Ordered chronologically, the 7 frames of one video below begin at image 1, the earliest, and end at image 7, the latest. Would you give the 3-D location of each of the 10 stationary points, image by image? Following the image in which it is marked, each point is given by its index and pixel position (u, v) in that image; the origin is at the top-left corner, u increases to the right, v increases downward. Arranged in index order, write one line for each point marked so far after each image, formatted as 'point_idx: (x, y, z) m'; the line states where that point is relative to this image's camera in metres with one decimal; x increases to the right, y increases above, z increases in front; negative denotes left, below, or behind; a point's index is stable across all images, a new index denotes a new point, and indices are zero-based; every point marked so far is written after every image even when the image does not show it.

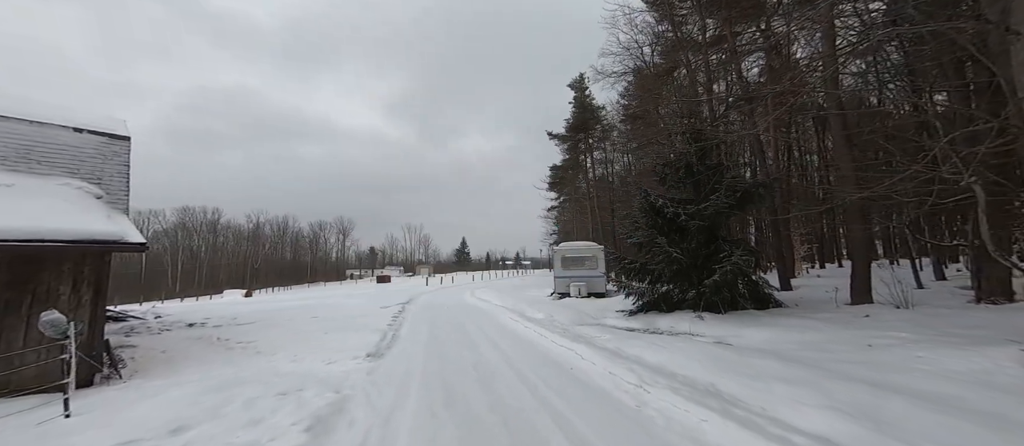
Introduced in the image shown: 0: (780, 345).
0: (+3.9, -1.8, +6.0) m
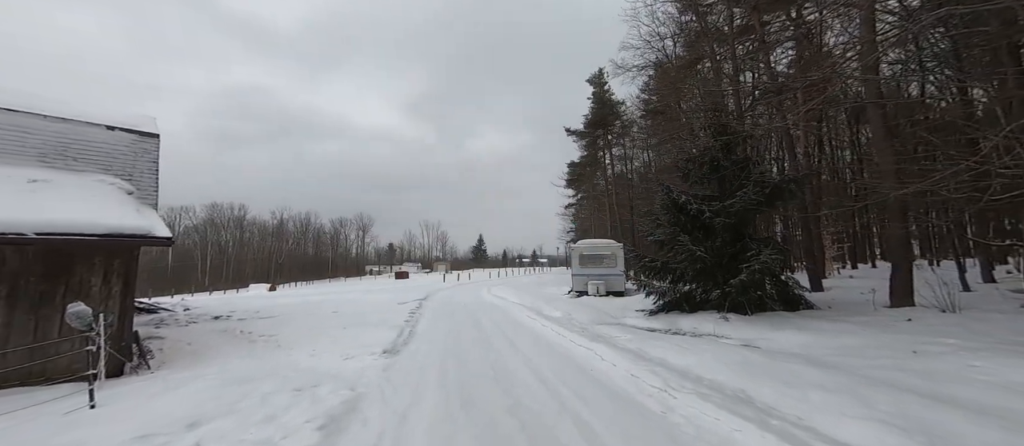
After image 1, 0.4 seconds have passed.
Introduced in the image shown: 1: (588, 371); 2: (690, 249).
0: (+4.2, -1.8, +5.8) m
1: (+0.9, -1.8, +5.1) m
2: (+3.8, -0.5, +8.9) m
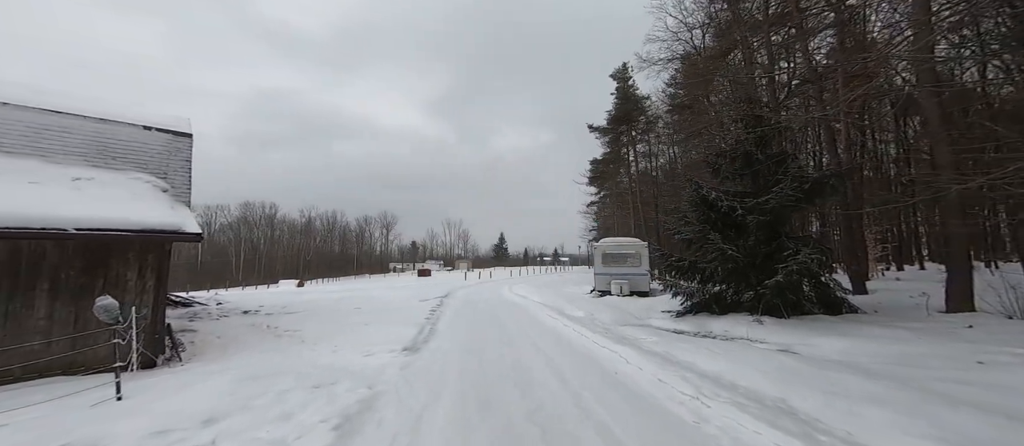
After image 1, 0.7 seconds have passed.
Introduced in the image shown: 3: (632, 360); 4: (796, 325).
0: (+4.4, -1.7, +5.4) m
1: (+1.2, -1.8, +4.8) m
2: (+4.3, -0.5, +8.5) m
3: (+1.5, -1.8, +5.3) m
4: (+5.2, -1.9, +7.5) m
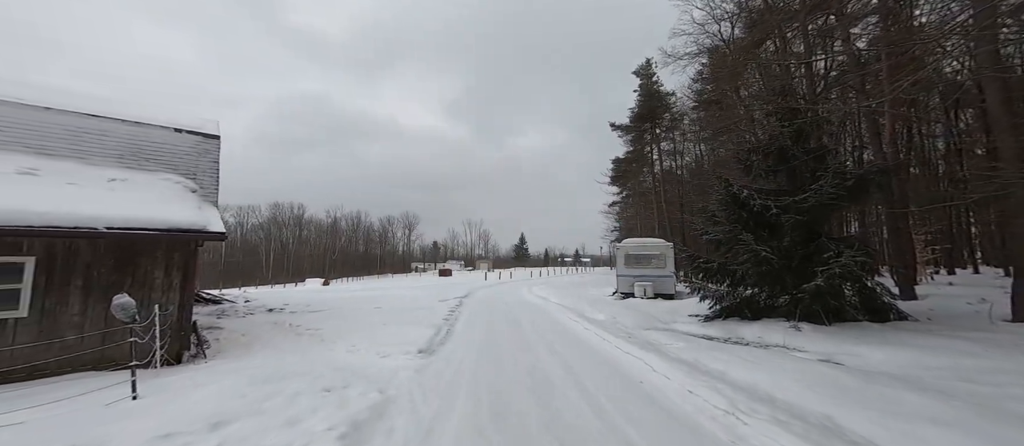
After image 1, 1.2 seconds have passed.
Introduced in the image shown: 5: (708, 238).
0: (+4.7, -1.7, +4.9) m
1: (+1.4, -1.8, +4.6) m
2: (+4.7, -0.5, +8.1) m
3: (+1.8, -1.8, +5.0) m
4: (+5.5, -1.9, +7.1) m
5: (+4.4, -0.4, +9.4) m
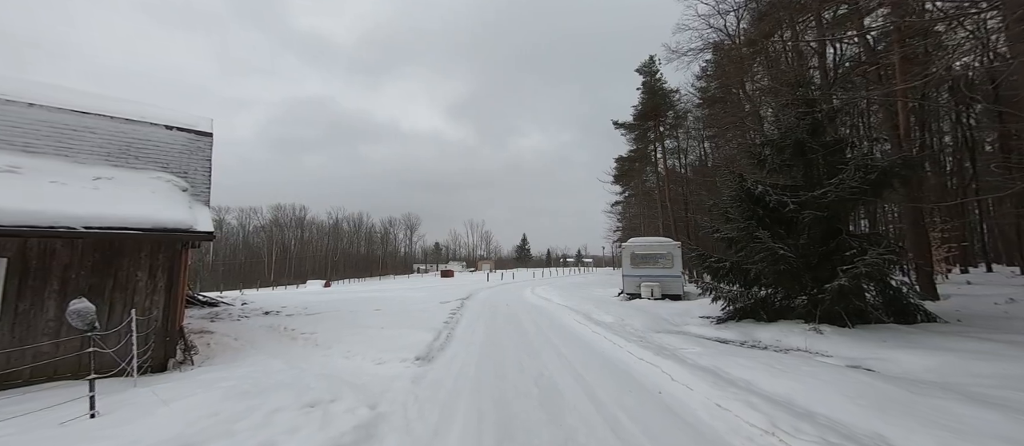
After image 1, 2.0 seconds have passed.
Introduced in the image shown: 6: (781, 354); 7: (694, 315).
0: (+4.7, -1.7, +4.5) m
1: (+1.4, -1.7, +4.1) m
2: (+4.8, -0.4, +7.6) m
3: (+1.8, -1.7, +4.6) m
4: (+5.6, -1.8, +6.6) m
5: (+4.5, -0.3, +8.9) m
6: (+4.0, -2.0, +6.2) m
7: (+4.6, -2.3, +10.4) m
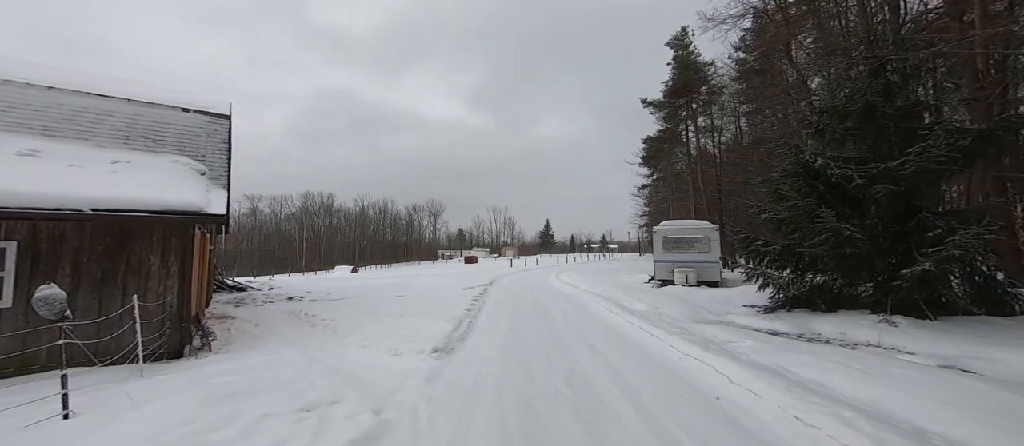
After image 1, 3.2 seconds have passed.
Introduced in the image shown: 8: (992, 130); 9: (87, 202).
0: (+5.0, -1.4, +3.6) m
1: (+1.7, -1.5, +3.5) m
2: (+5.2, -0.1, +6.7) m
3: (+2.1, -1.5, +3.9) m
4: (+6.0, -1.5, +5.7) m
5: (+5.0, +0.1, +8.0) m
6: (+4.4, -1.7, +5.4) m
7: (+5.2, -1.8, +9.5) m
8: (+7.1, +1.3, +6.2) m
9: (-6.4, +0.3, +6.3) m
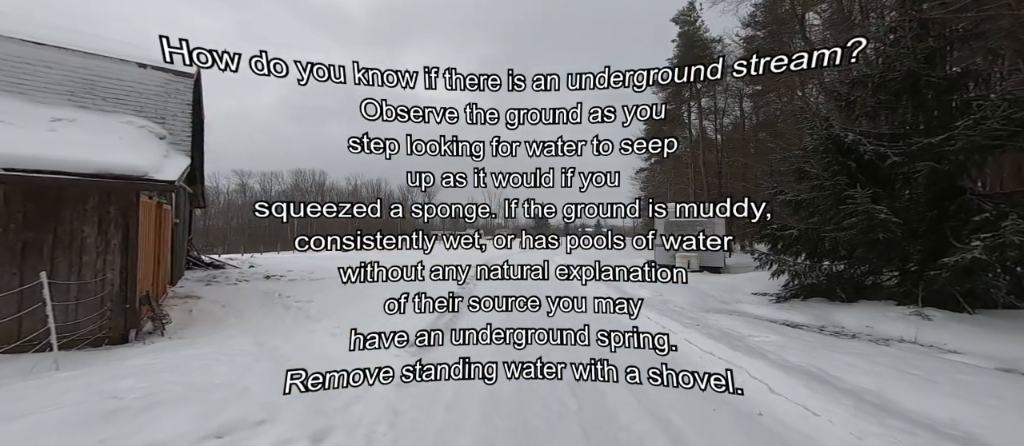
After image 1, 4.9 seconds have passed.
0: (+4.9, -1.3, +2.9) m
1: (+1.6, -1.3, +2.7) m
2: (+5.1, +0.2, +6.0) m
3: (+2.0, -1.2, +3.2) m
4: (+5.9, -1.3, +5.0) m
5: (+4.9, +0.4, +7.3) m
6: (+4.3, -1.4, +4.7) m
7: (+5.0, -1.5, +8.9) m
8: (+7.0, +1.5, +5.5) m
9: (-6.5, +0.8, +5.4) m
